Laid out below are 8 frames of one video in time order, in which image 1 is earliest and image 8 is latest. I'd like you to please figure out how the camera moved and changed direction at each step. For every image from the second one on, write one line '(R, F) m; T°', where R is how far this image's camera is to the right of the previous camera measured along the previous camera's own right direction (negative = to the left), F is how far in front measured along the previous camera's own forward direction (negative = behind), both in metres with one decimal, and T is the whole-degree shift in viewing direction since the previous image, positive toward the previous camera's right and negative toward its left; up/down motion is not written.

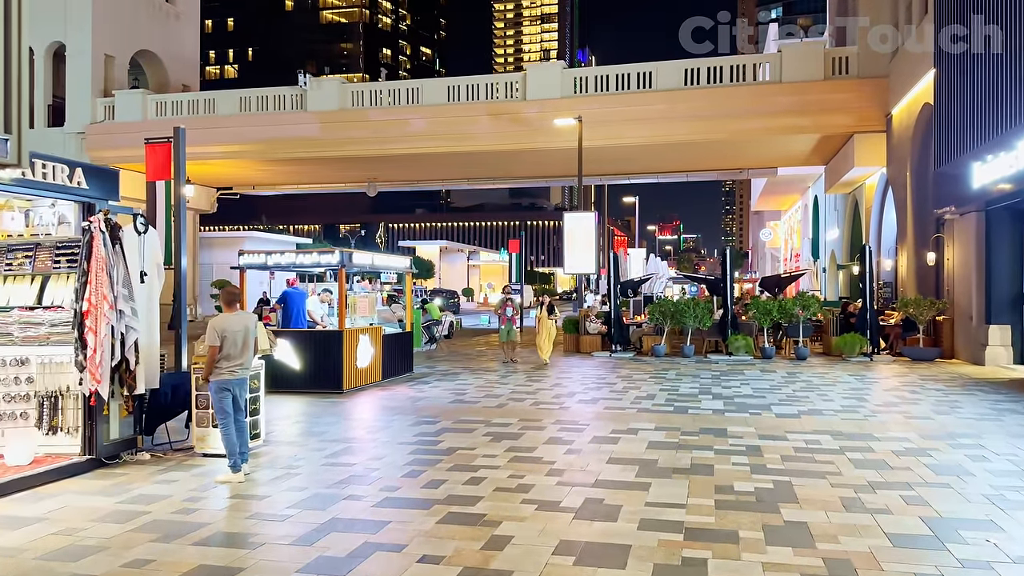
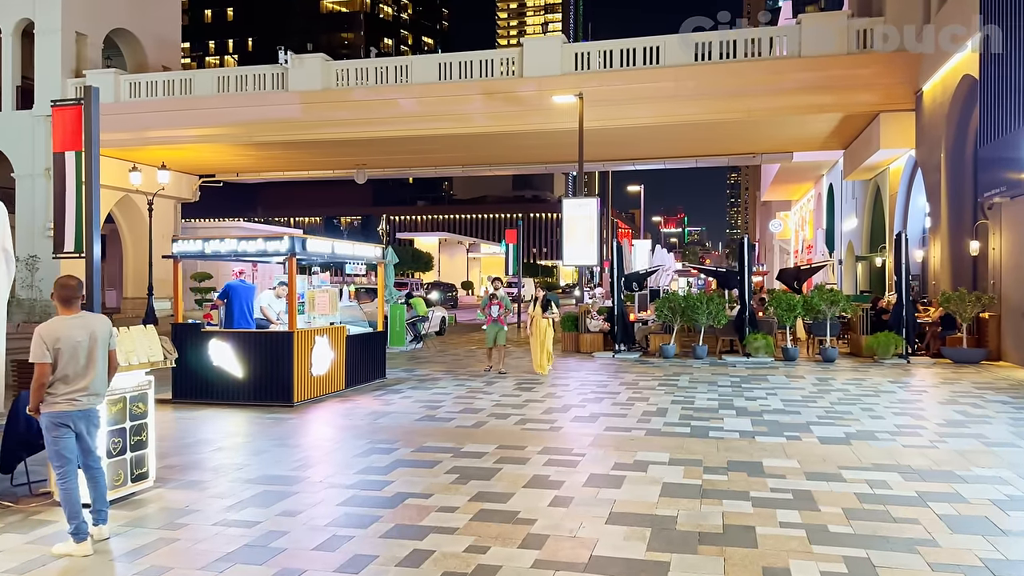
(+0.2, +1.8) m; 0°
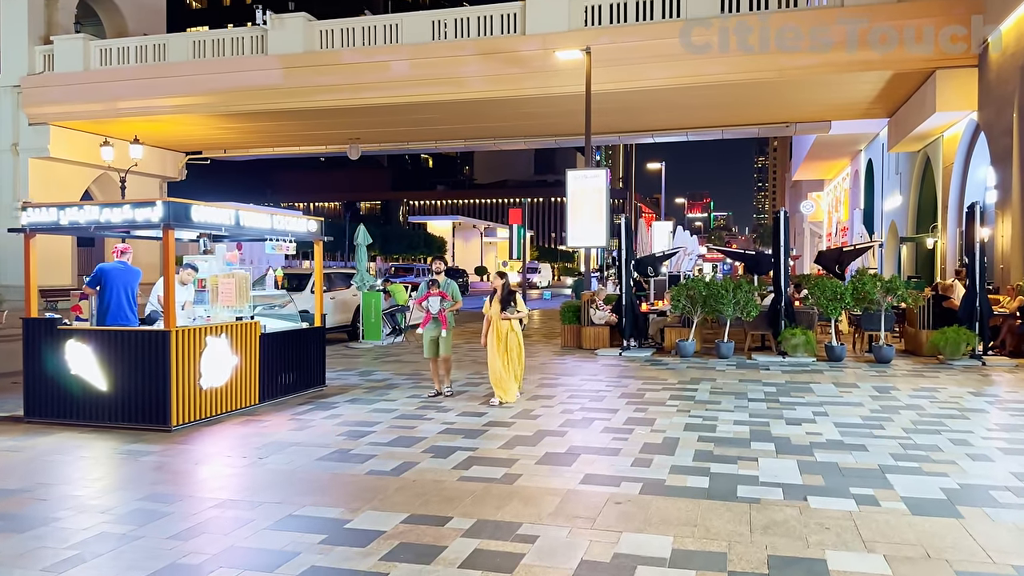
(+0.6, +2.4) m; -2°
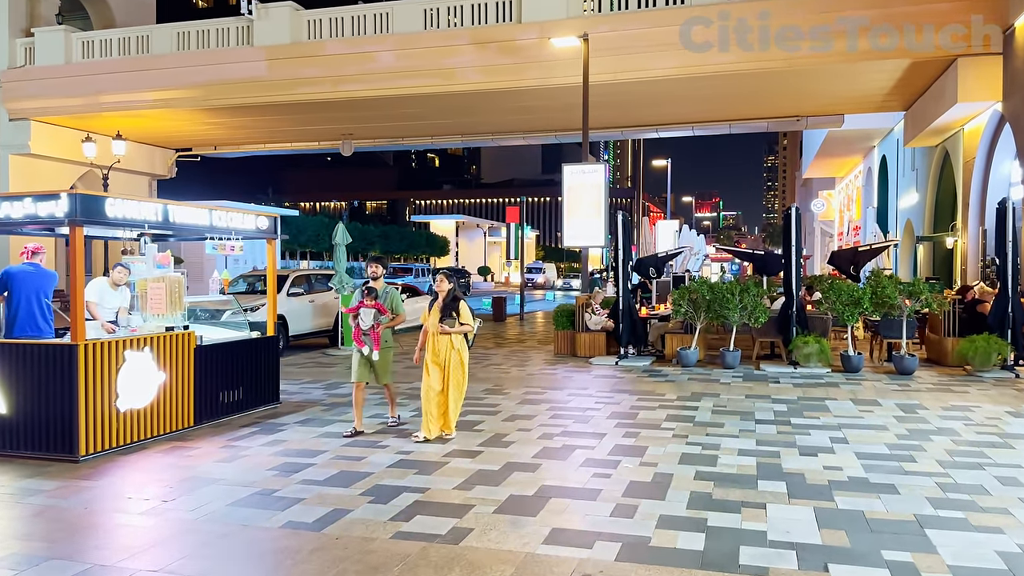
(+0.3, +1.0) m; -1°
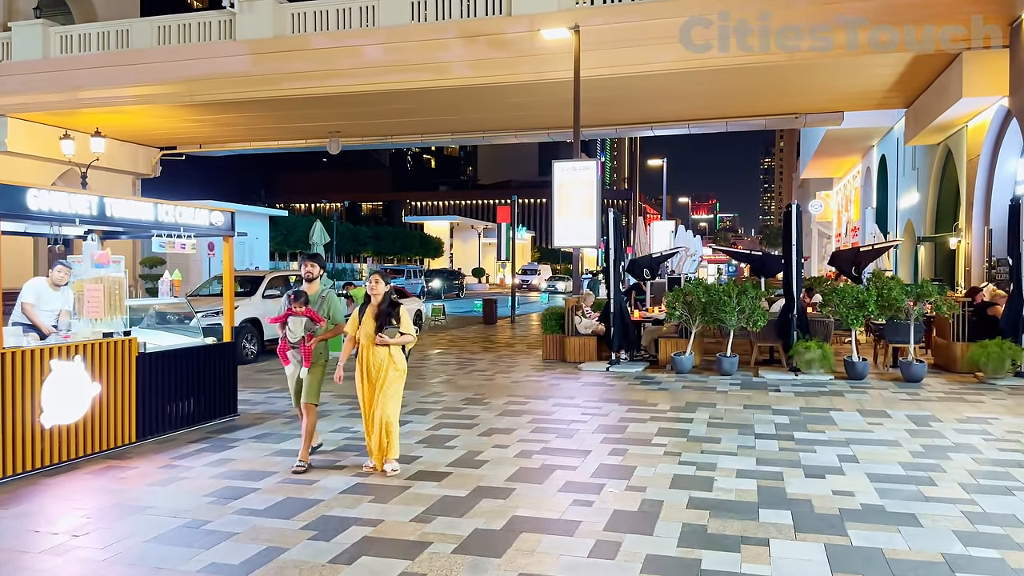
(+0.2, +0.6) m; 0°
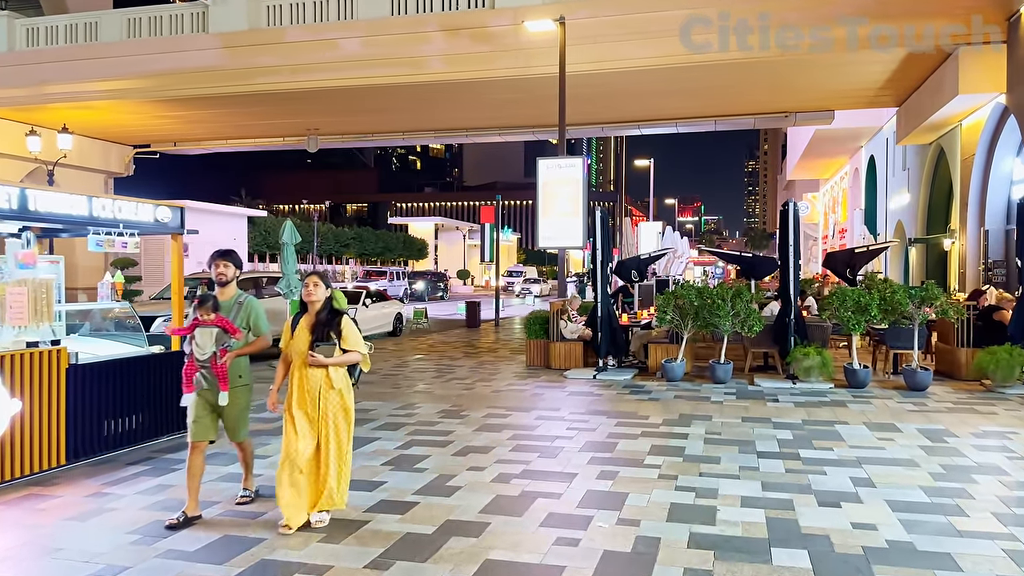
(+0.1, +0.6) m; +1°
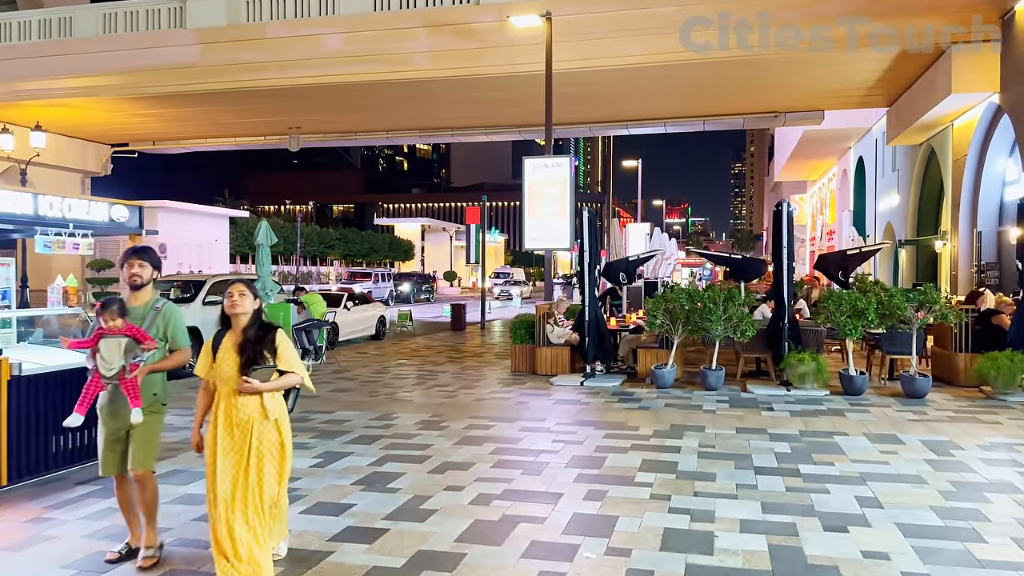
(0.0, +0.4) m; +1°
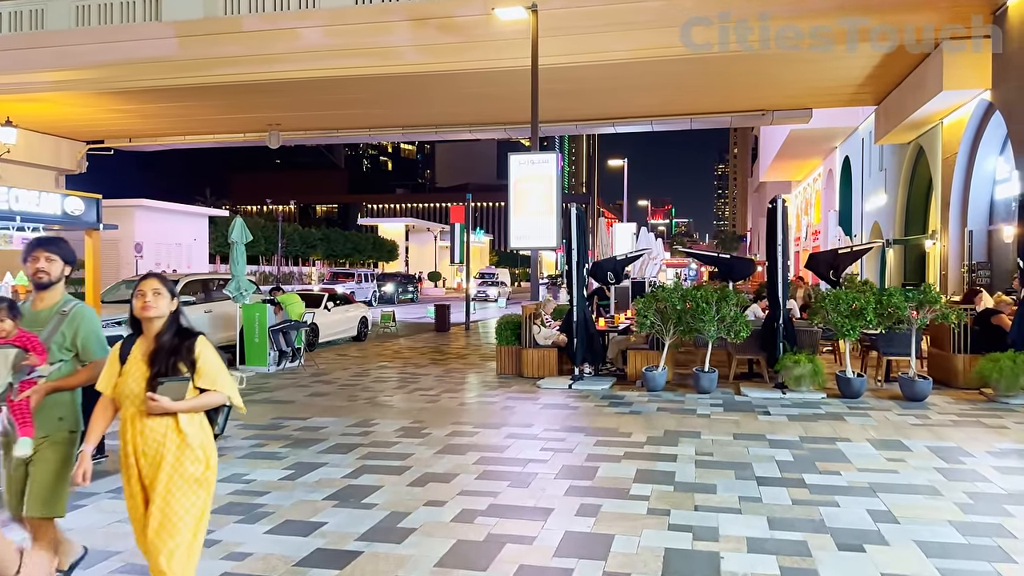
(0.0, +0.4) m; +1°
